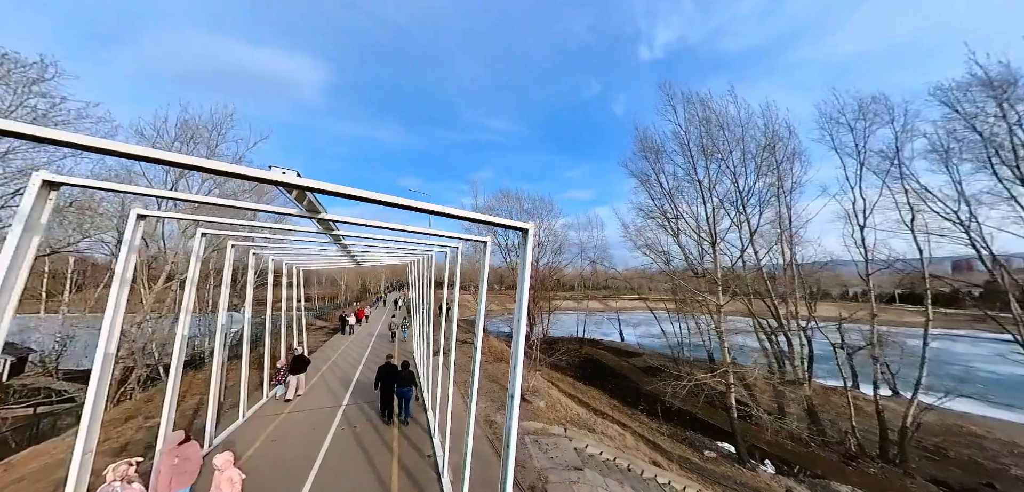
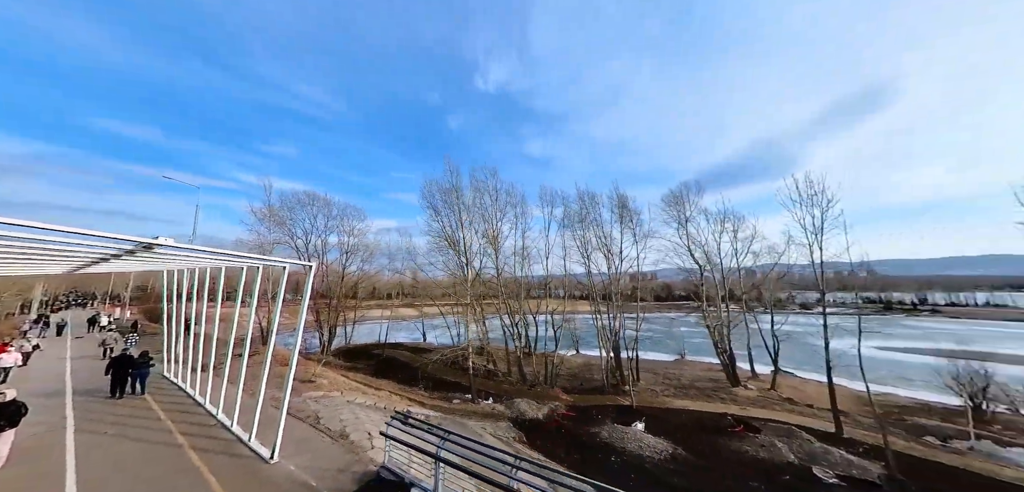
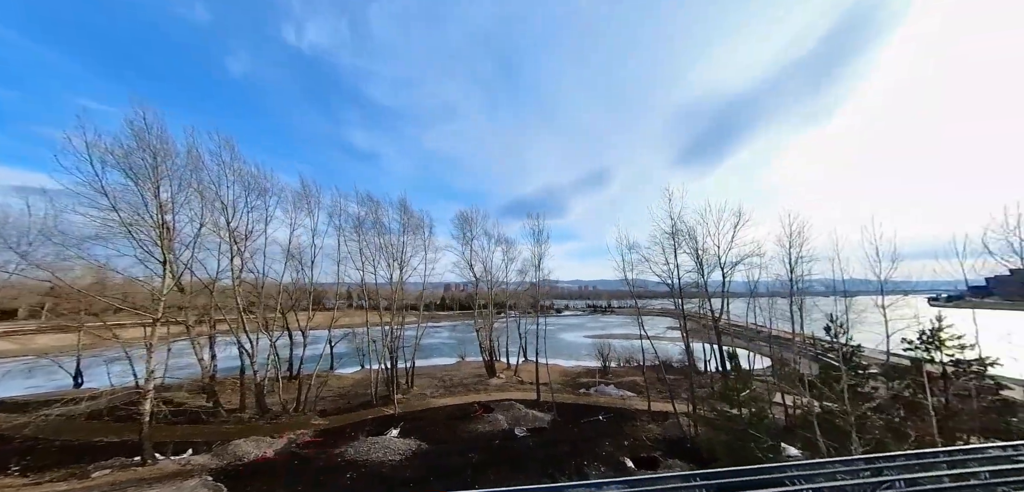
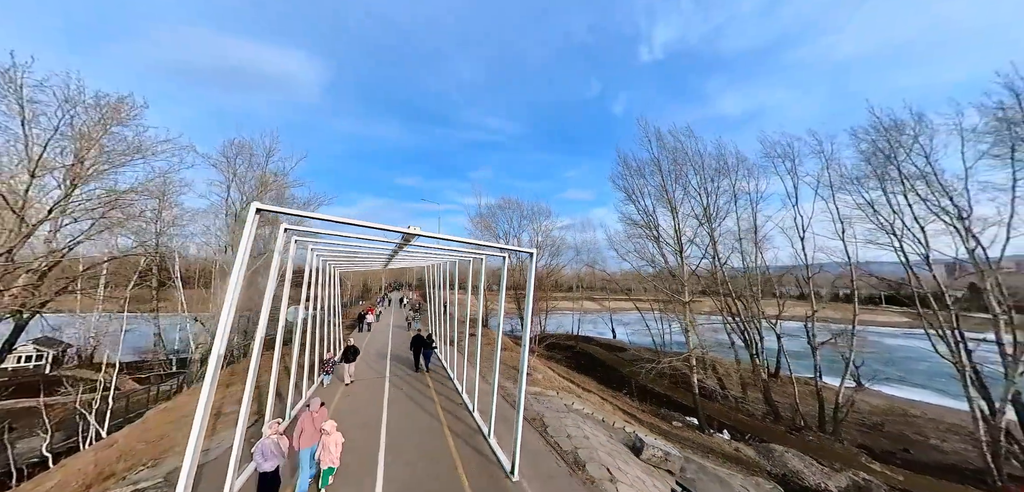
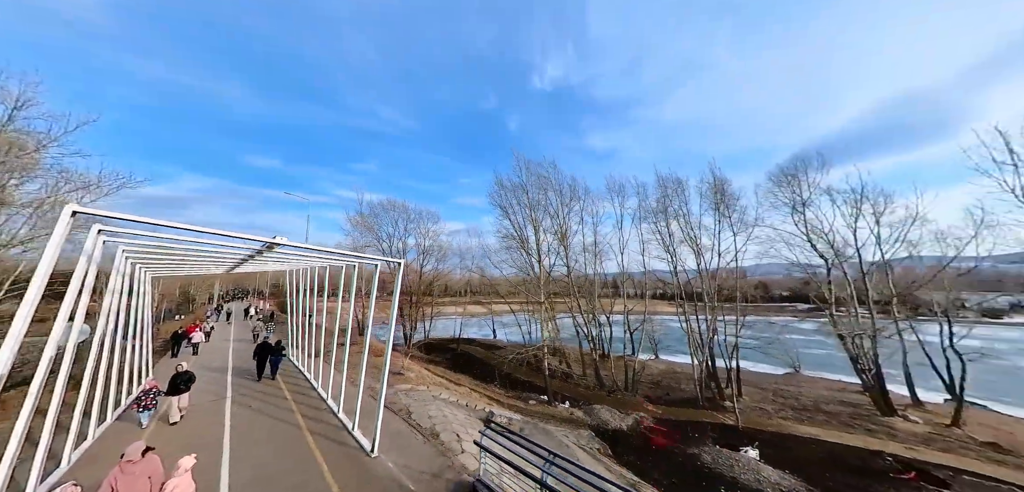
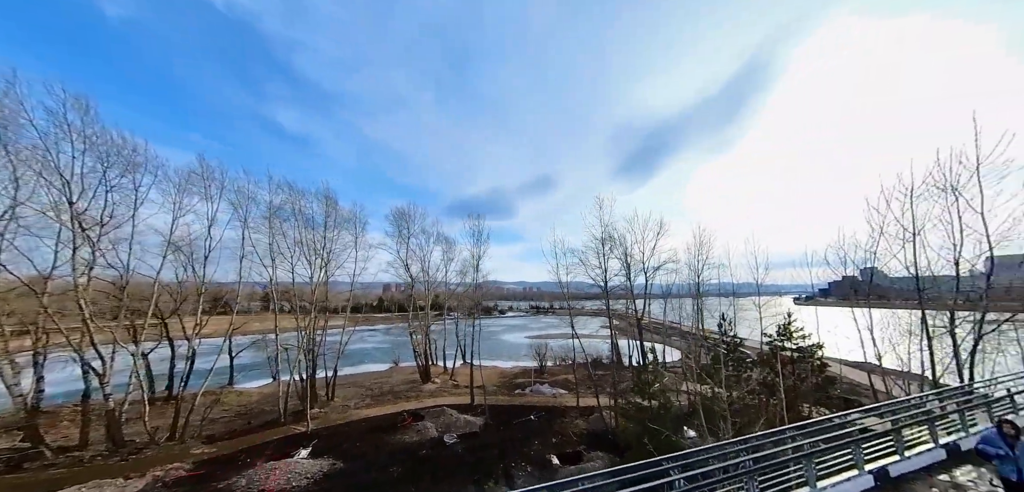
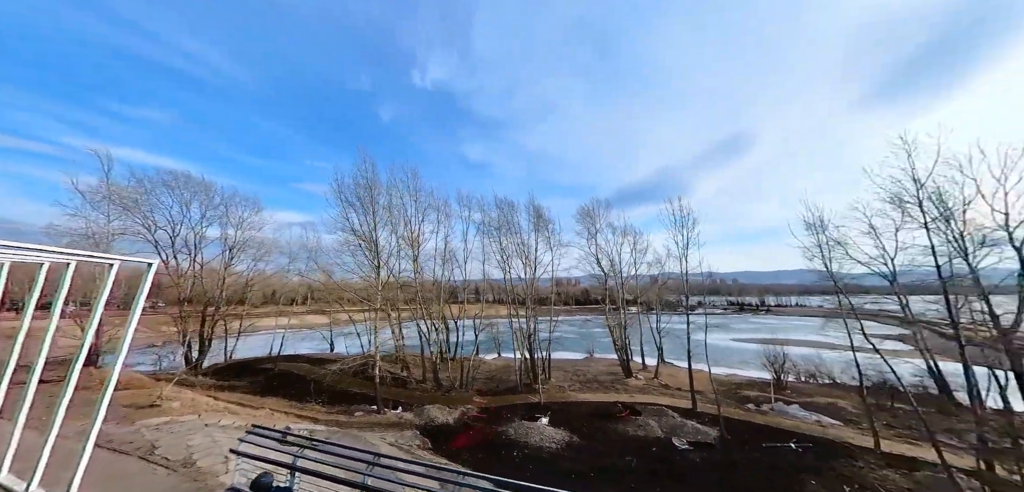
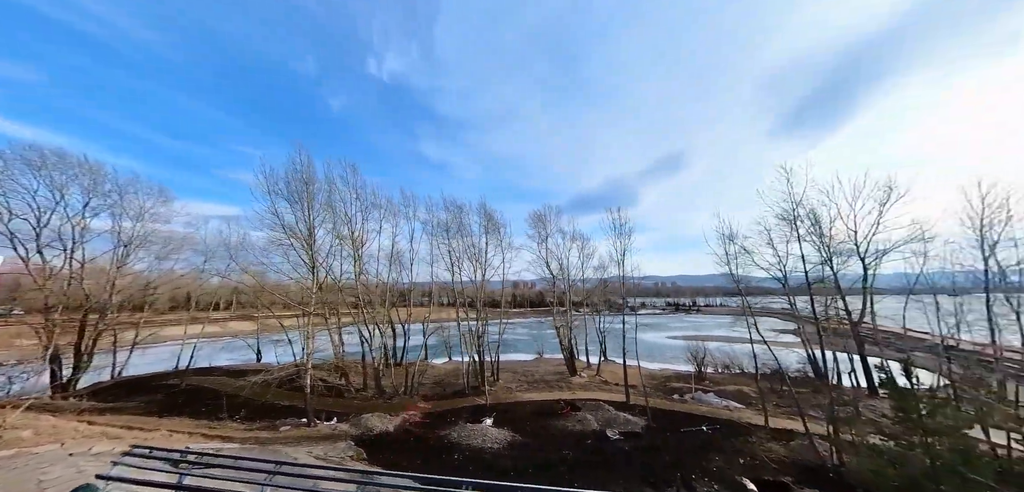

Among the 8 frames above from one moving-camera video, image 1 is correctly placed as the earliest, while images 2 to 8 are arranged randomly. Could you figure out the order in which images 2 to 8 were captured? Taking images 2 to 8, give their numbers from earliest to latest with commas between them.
4, 5, 2, 7, 8, 3, 6
